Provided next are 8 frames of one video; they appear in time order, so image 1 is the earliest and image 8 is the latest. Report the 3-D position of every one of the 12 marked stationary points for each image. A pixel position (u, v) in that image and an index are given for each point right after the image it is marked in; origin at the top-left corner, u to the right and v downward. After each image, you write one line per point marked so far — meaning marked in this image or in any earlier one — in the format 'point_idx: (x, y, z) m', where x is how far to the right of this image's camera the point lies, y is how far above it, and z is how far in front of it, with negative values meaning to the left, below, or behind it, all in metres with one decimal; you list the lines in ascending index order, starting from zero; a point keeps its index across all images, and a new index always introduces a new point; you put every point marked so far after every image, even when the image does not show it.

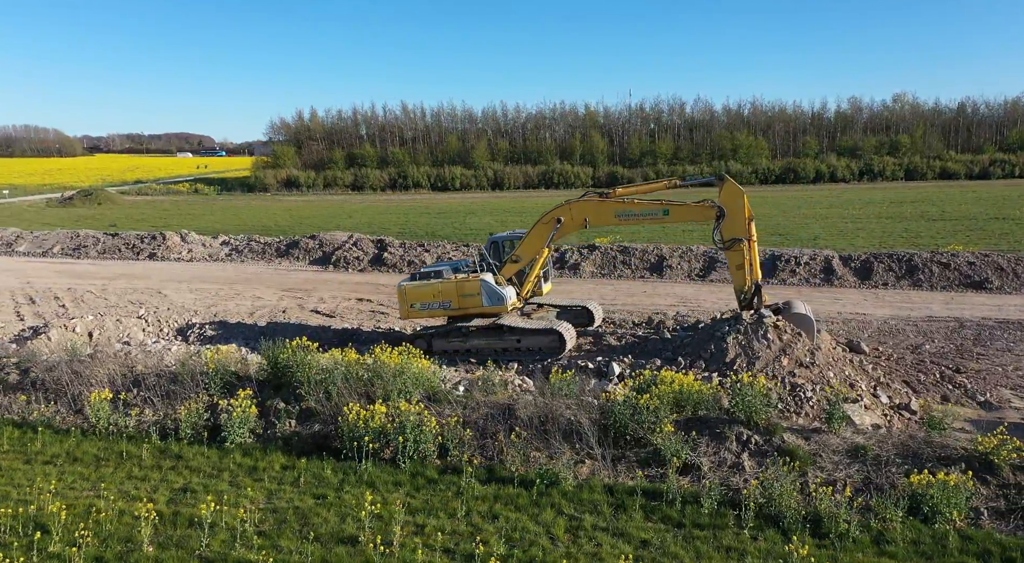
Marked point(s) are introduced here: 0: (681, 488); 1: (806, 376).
0: (+1.6, -1.9, +6.3) m
1: (+3.6, -1.2, +8.5) m
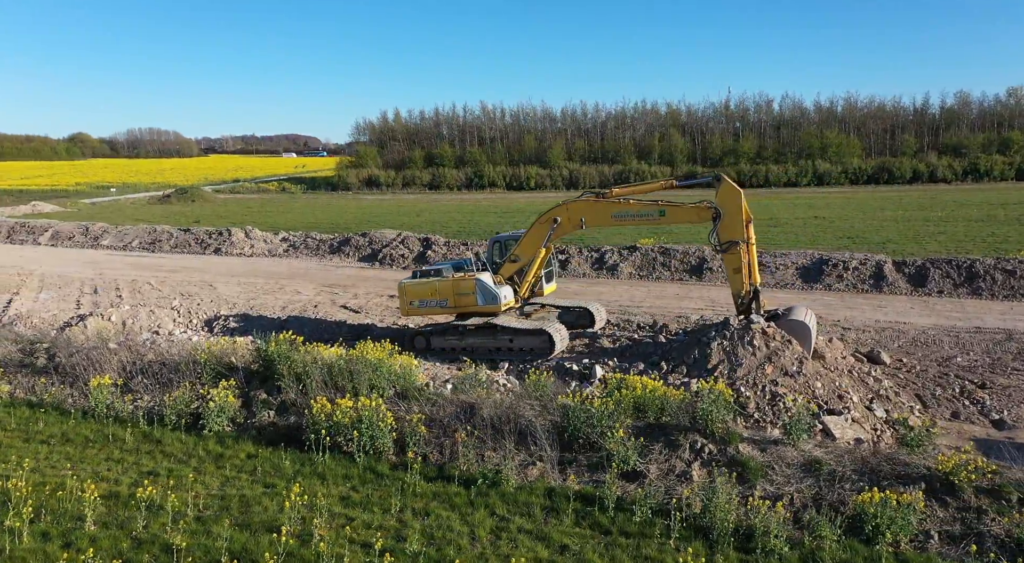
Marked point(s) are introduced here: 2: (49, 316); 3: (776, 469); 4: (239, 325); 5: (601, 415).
0: (+1.0, -1.9, +6.2) m
1: (+3.2, -1.2, +8.1) m
2: (-10.6, -0.7, +16.3) m
3: (+2.4, -1.7, +6.3) m
4: (-5.6, -0.9, +14.1) m
5: (+0.9, -1.4, +7.0) m
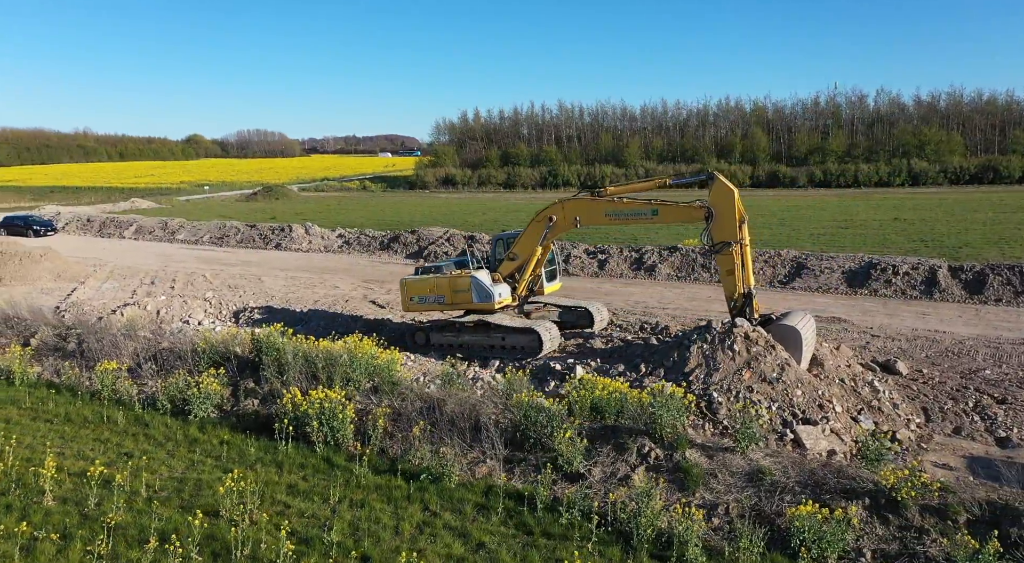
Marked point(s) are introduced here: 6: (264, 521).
0: (+0.4, -1.9, +6.1) m
1: (+2.8, -1.3, +7.8) m
2: (-10.0, -0.5, +17.3) m
3: (+1.8, -1.7, +6.1) m
4: (-5.3, -0.7, +14.6) m
5: (+0.4, -1.4, +7.0) m
6: (-2.1, -2.0, +5.7) m
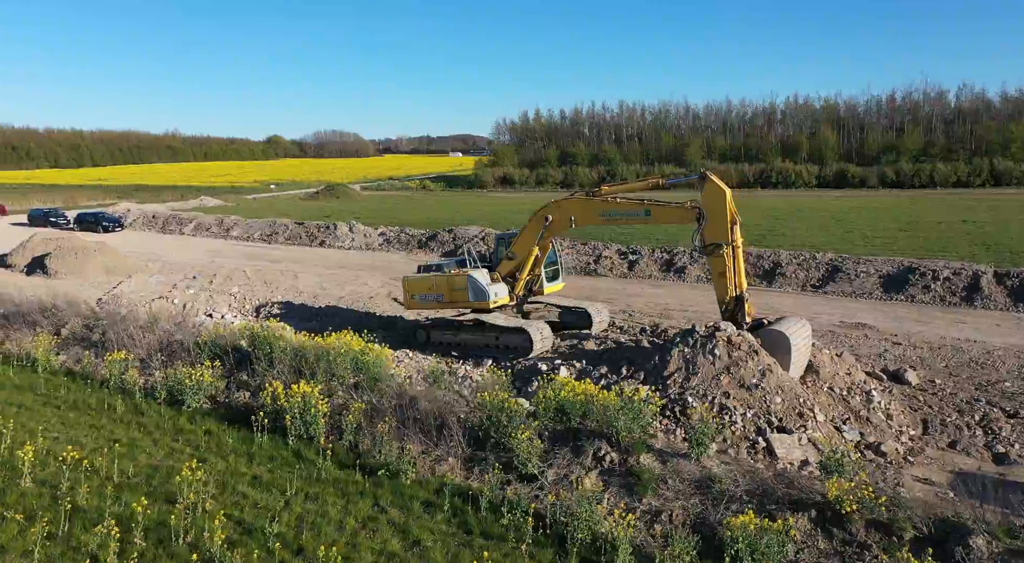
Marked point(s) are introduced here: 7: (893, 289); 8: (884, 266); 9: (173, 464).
0: (-0.1, -1.9, +6.1) m
1: (+2.5, -1.3, +7.5) m
2: (-9.5, -0.3, +18.1) m
3: (+1.3, -1.7, +5.9) m
4: (-5.1, -0.7, +15.1) m
5: (0.0, -1.4, +7.0) m
6: (-2.5, -2.0, +5.9) m
7: (+10.3, -0.2, +18.6) m
8: (+10.6, +0.4, +19.7) m
9: (-3.5, -1.9, +7.0) m
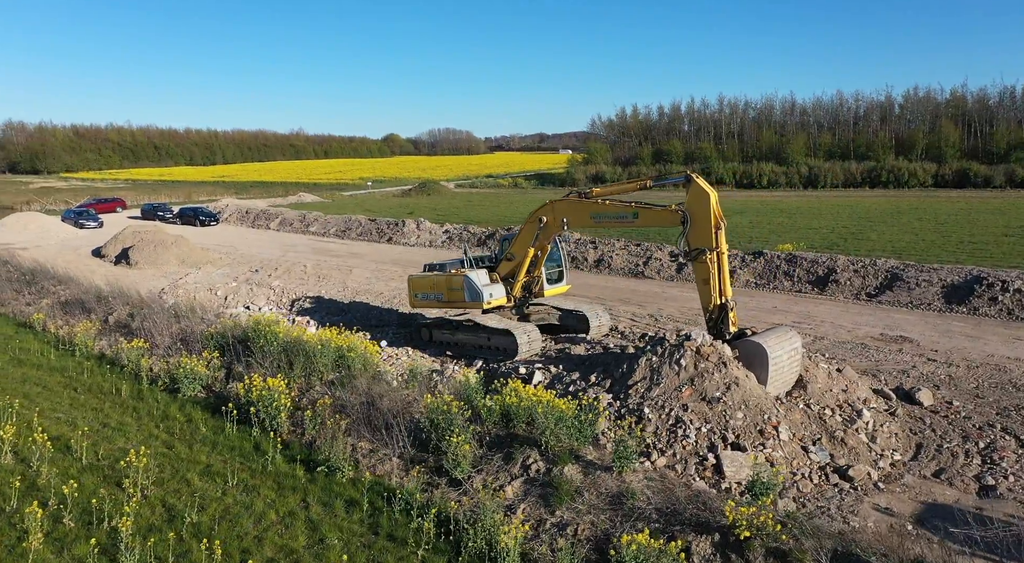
0: (-0.8, -1.9, +6.1) m
1: (+2.0, -1.4, +7.2) m
2: (-8.6, -0.1, +19.2) m
3: (+0.6, -1.8, +5.8) m
4: (-4.6, -0.6, +15.6) m
5: (-0.6, -1.4, +7.0) m
6: (-3.3, -1.9, +6.2) m
7: (+11.1, -0.5, +17.2) m
8: (+11.6, +0.2, +18.2) m
9: (-4.0, -1.8, +7.5) m
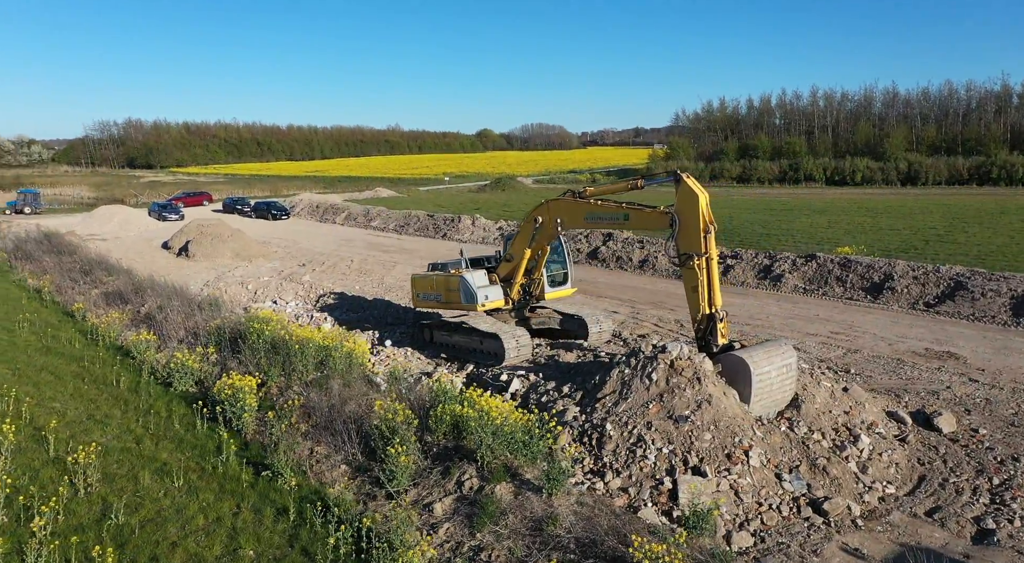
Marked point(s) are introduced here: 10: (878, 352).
0: (-1.4, -2.0, +5.9) m
1: (+1.5, -1.5, +6.7) m
2: (-7.7, +0.1, +19.8) m
3: (0.0, -1.9, +5.4) m
4: (-4.1, -0.5, +15.8) m
5: (-1.1, -1.5, +6.7) m
6: (-3.8, -1.9, +6.3) m
7: (+11.6, -0.7, +15.6) m
8: (+12.3, -0.1, +16.6) m
9: (-4.5, -1.8, +7.6) m
10: (+6.6, -1.3, +12.5) m
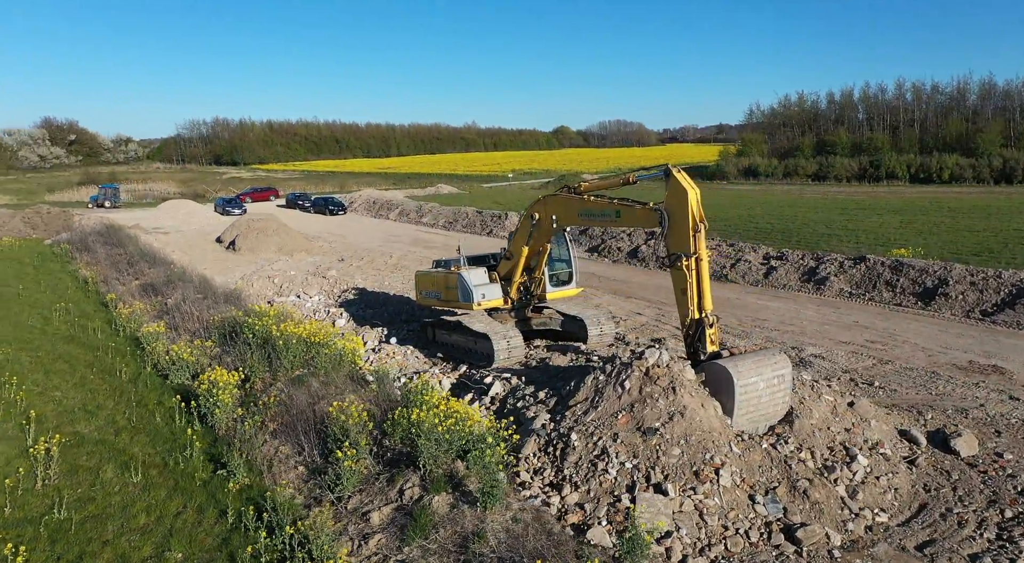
0: (-1.8, -2.0, +5.8) m
1: (+1.1, -1.5, +6.3) m
2: (-6.9, +0.3, +20.1) m
3: (-0.5, -1.9, +5.2) m
4: (-3.6, -0.4, +15.8) m
5: (-1.4, -1.4, +6.5) m
6: (-4.2, -1.9, +6.4) m
7: (+12.0, -0.9, +14.3) m
8: (+12.7, -0.2, +15.2) m
9: (-4.8, -1.7, +7.7) m
10: (+6.7, -1.4, +11.6) m
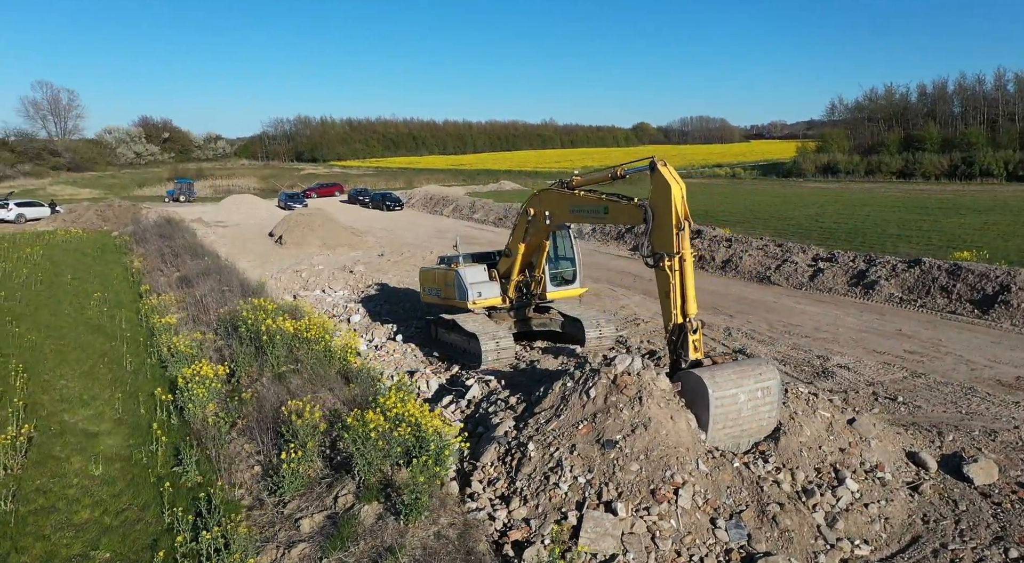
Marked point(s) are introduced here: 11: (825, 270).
0: (-2.3, -1.9, +5.6) m
1: (+0.7, -1.5, +5.9) m
2: (-6.0, +0.4, +20.4) m
3: (-1.1, -1.9, +4.9) m
4: (-3.2, -0.3, +15.8) m
5: (-1.8, -1.4, +6.4) m
6: (-4.7, -1.8, +6.5) m
7: (+12.3, -1.1, +12.8) m
8: (+13.1, -0.4, +13.7) m
9: (-5.0, -1.6, +7.9) m
10: (+6.8, -1.5, +10.6) m
11: (+8.8, +0.3, +19.6) m
